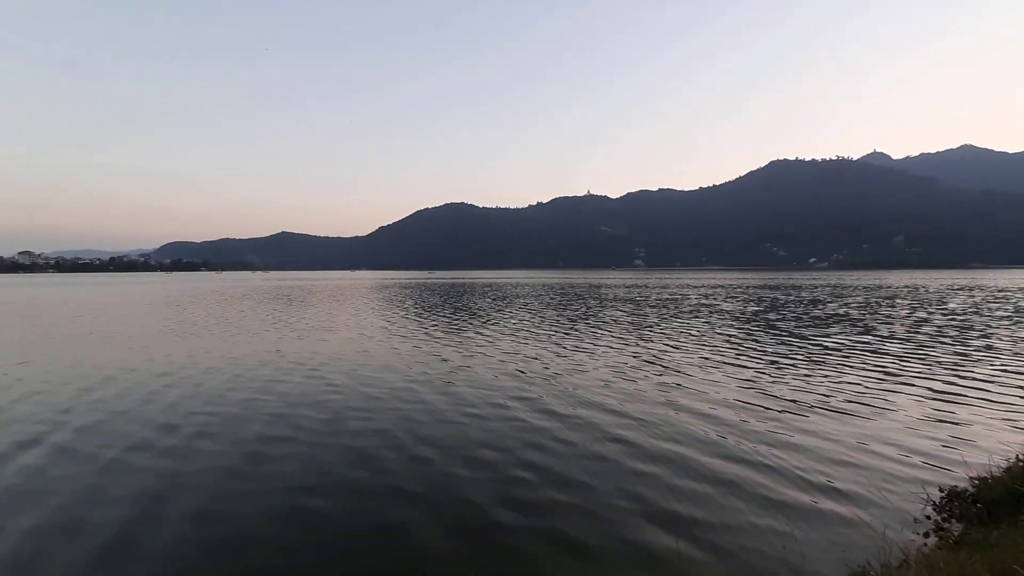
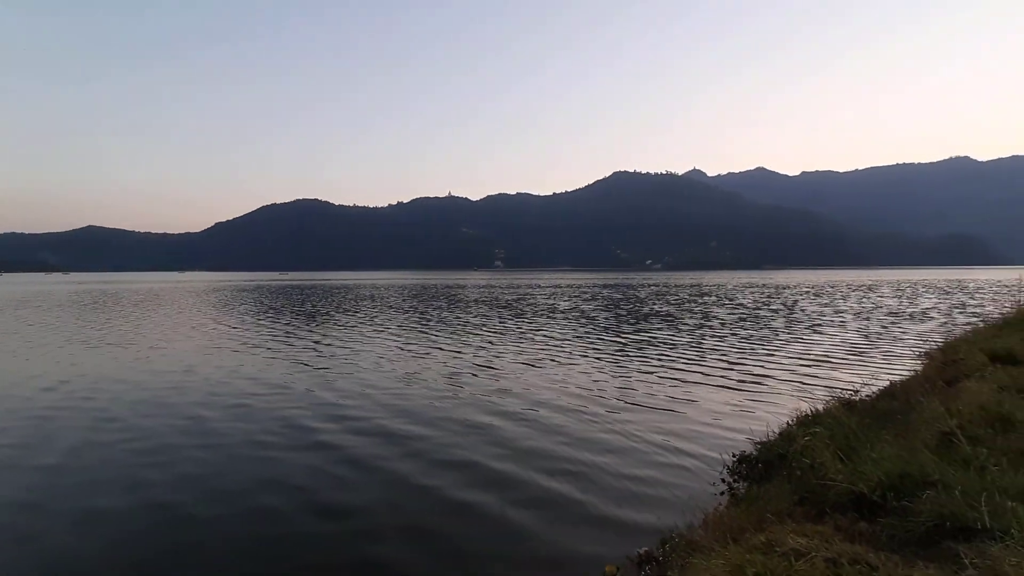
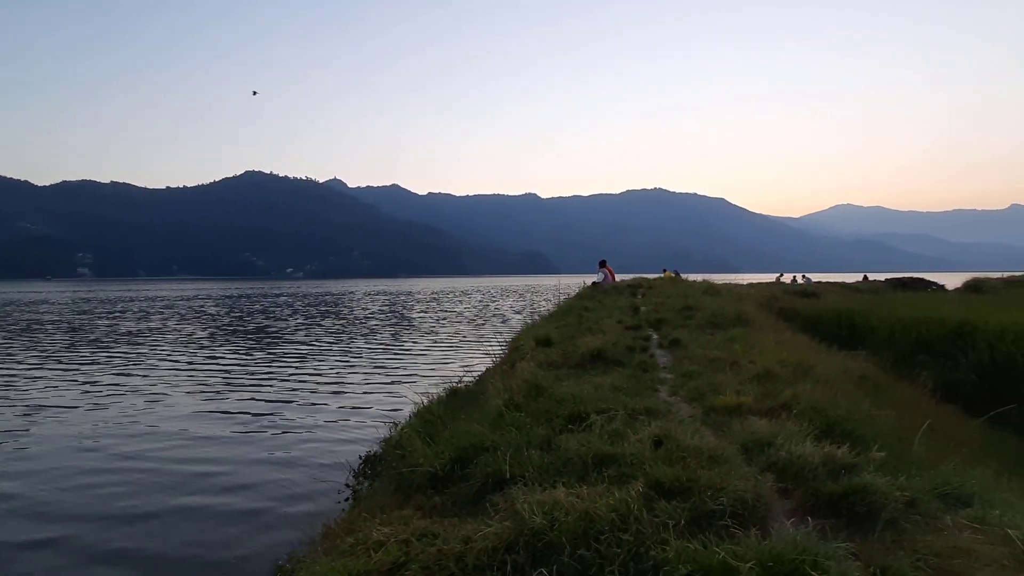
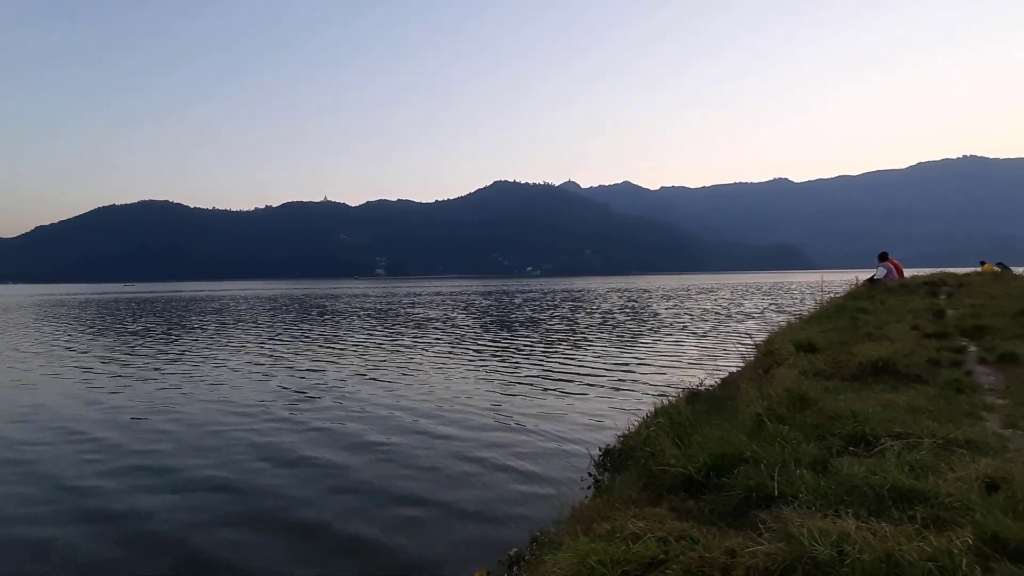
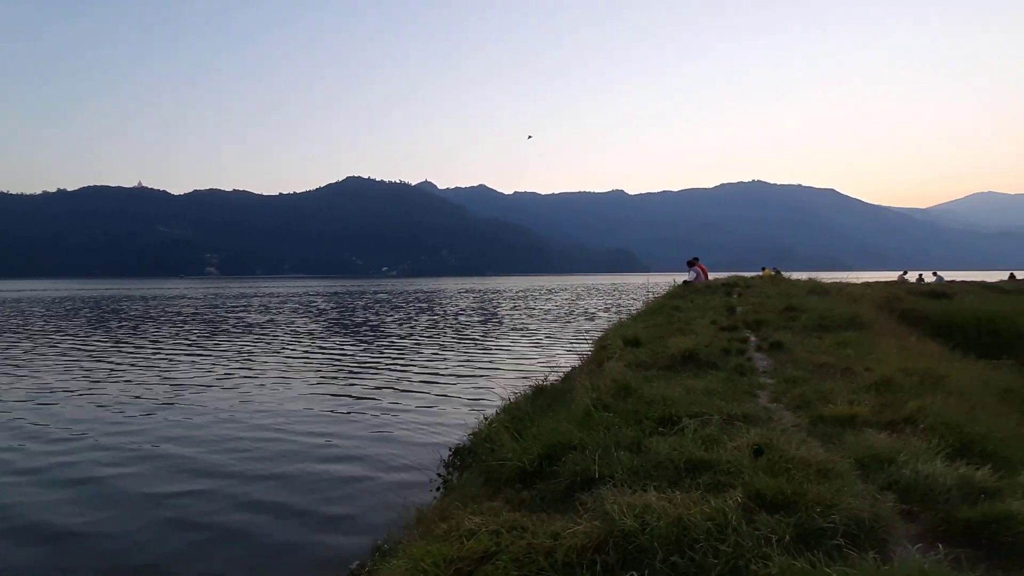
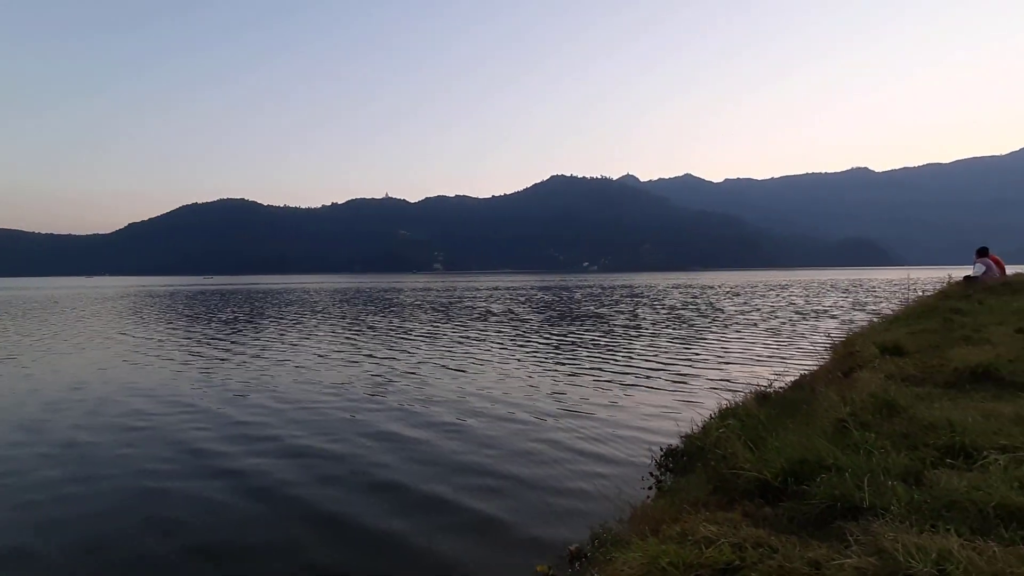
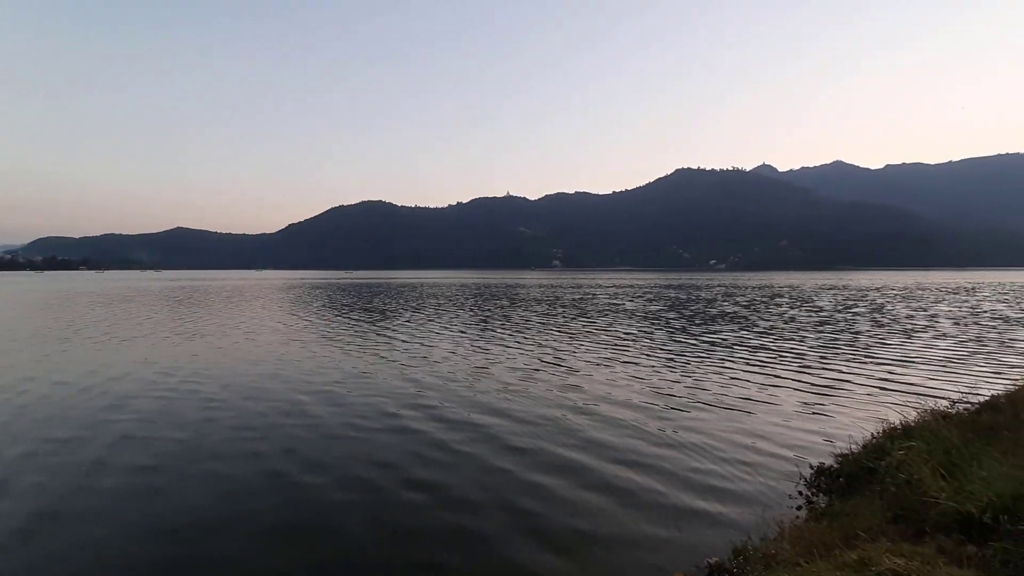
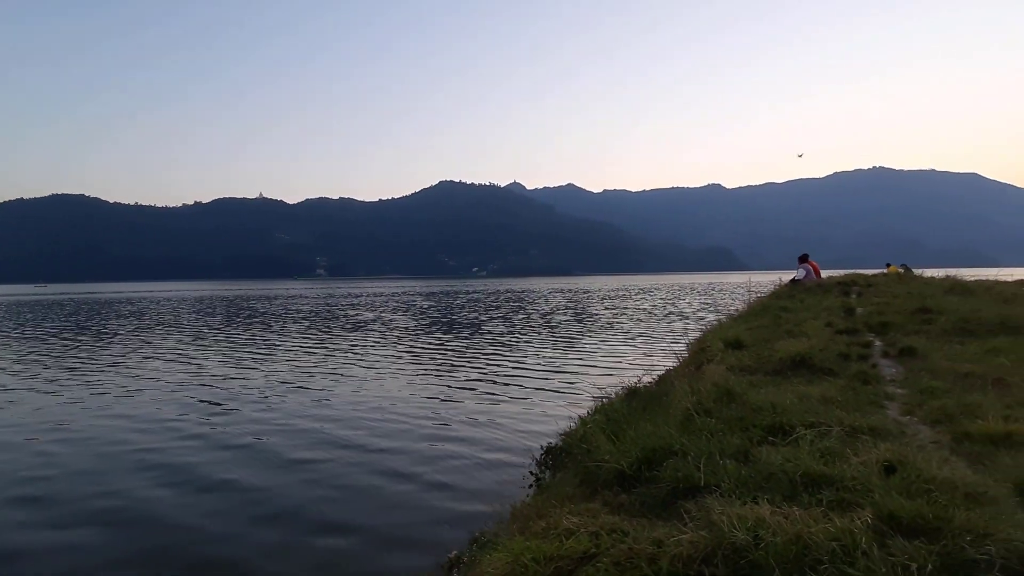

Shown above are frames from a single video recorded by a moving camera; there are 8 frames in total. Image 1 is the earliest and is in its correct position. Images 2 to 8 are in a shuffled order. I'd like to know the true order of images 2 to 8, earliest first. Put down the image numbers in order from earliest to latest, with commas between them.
7, 2, 6, 4, 8, 5, 3
